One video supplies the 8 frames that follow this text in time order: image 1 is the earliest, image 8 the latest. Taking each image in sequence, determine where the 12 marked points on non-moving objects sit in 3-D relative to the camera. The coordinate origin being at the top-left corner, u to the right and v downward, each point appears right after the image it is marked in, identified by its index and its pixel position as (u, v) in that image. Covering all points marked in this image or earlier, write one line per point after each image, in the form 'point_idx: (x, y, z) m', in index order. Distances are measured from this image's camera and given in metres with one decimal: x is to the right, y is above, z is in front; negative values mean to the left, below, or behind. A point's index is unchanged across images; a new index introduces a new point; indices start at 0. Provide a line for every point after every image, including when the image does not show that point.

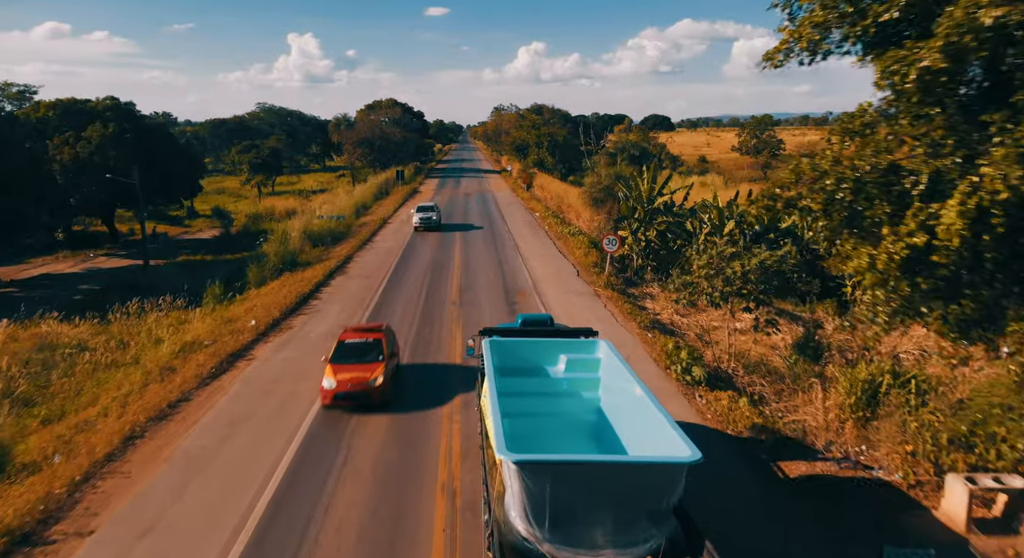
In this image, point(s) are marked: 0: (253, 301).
0: (-7.4, -0.6, +19.0) m
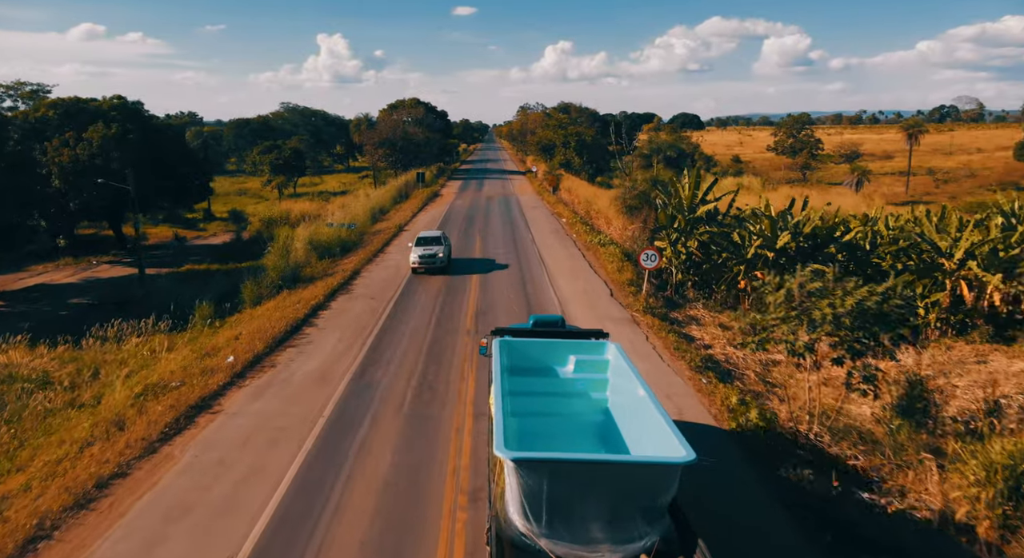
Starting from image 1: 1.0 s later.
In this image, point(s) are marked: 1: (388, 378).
0: (-6.8, -1.2, +16.7) m
1: (-2.3, -1.8, +12.2) m
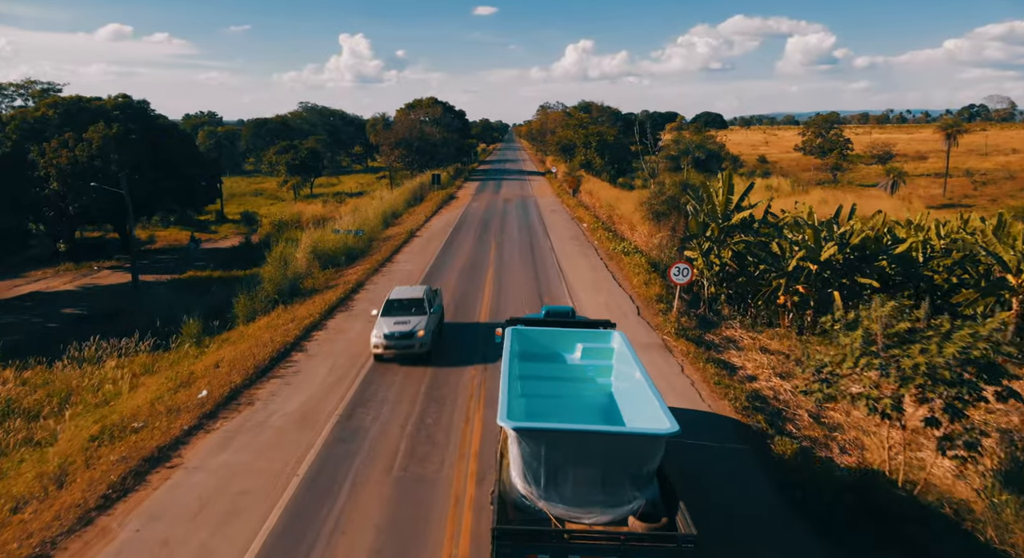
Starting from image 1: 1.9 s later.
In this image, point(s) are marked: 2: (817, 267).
0: (-6.5, -1.6, +15.1) m
1: (-2.1, -2.3, +10.4) m
2: (+9.3, +0.4, +20.2) m
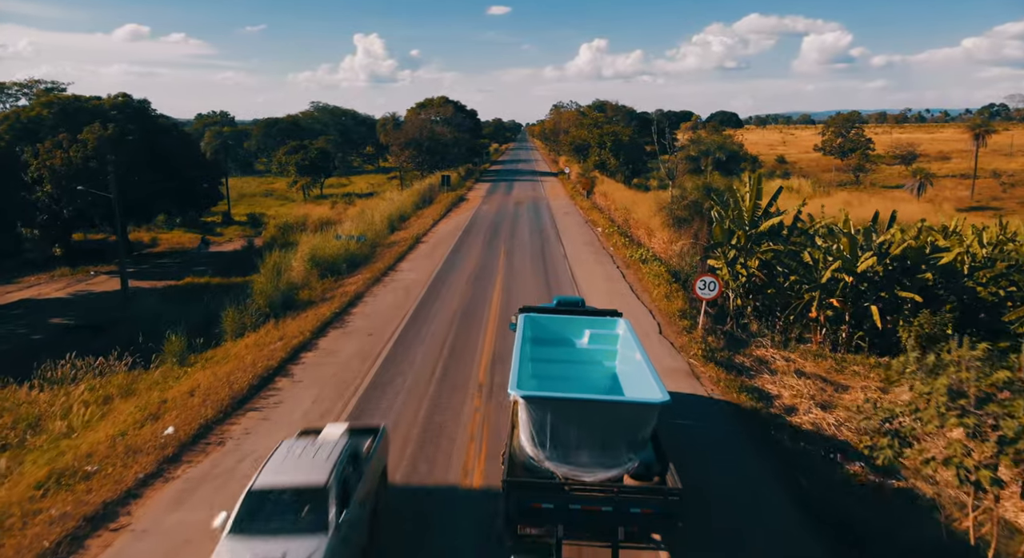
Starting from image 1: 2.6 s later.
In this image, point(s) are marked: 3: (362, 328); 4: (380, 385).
0: (-6.3, -1.9, +13.7) m
1: (-2.0, -2.6, +9.0) m
2: (+9.5, 0.0, +18.6) m
3: (-3.5, -1.1, +15.4) m
4: (-2.4, -1.9, +12.0) m
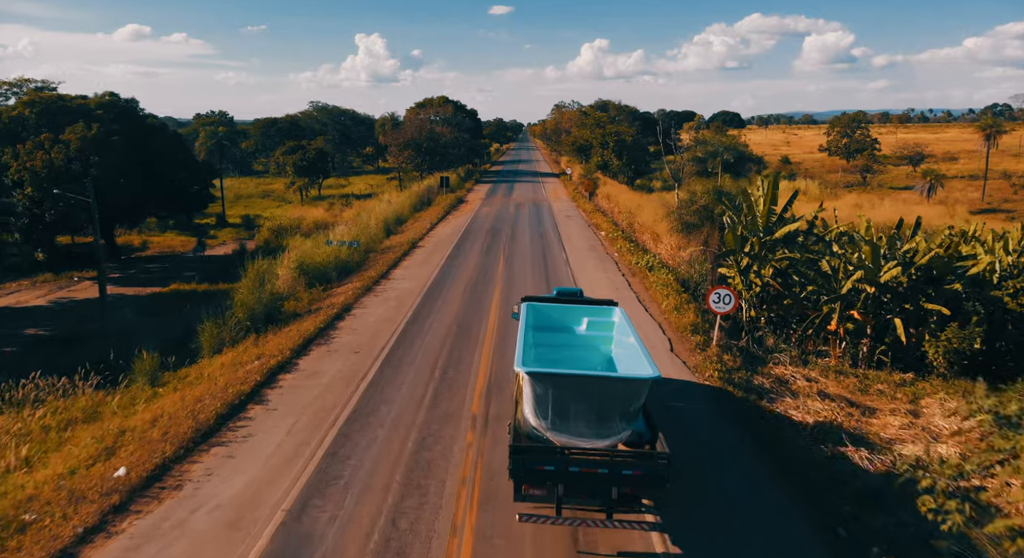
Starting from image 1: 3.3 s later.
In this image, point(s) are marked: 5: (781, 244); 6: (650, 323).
0: (-6.3, -2.2, +12.5) m
1: (-2.0, -2.9, +7.8) m
2: (+9.5, -0.3, +17.4) m
3: (-3.5, -1.4, +14.2) m
4: (-2.4, -2.2, +10.8) m
5: (+7.7, +1.0, +19.0) m
6: (+3.6, -1.1, +17.3) m
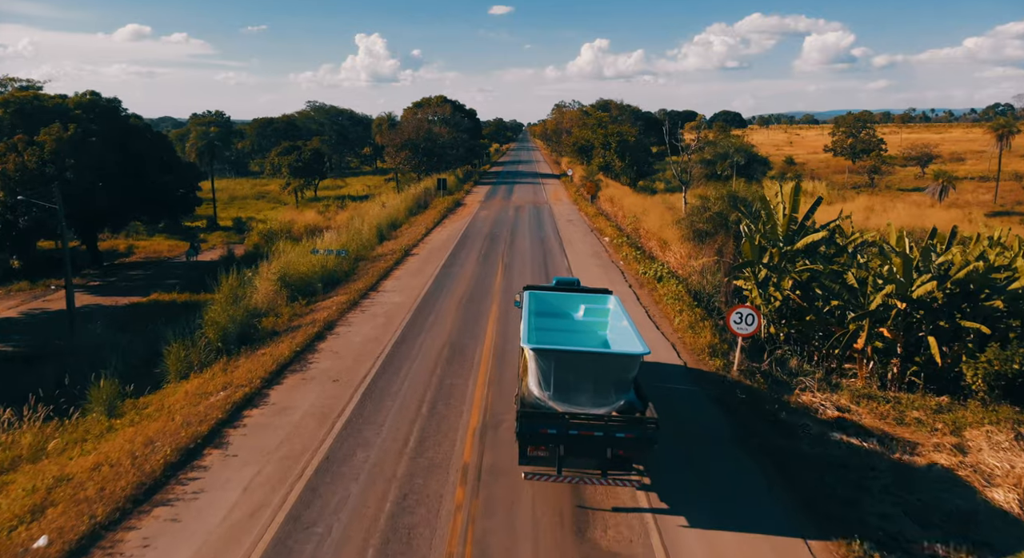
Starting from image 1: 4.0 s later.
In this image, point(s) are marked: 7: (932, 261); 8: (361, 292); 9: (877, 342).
0: (-6.4, -2.6, +11.1) m
1: (-2.1, -3.3, +6.3) m
2: (+9.5, -0.7, +15.9) m
3: (-3.6, -1.8, +12.7) m
4: (-2.5, -2.5, +9.3) m
5: (+7.7, +0.6, +17.5) m
6: (+3.6, -1.5, +15.8) m
7: (+10.3, +0.4, +16.2) m
8: (-4.4, -0.4, +19.2) m
9: (+9.1, -1.6, +16.3) m
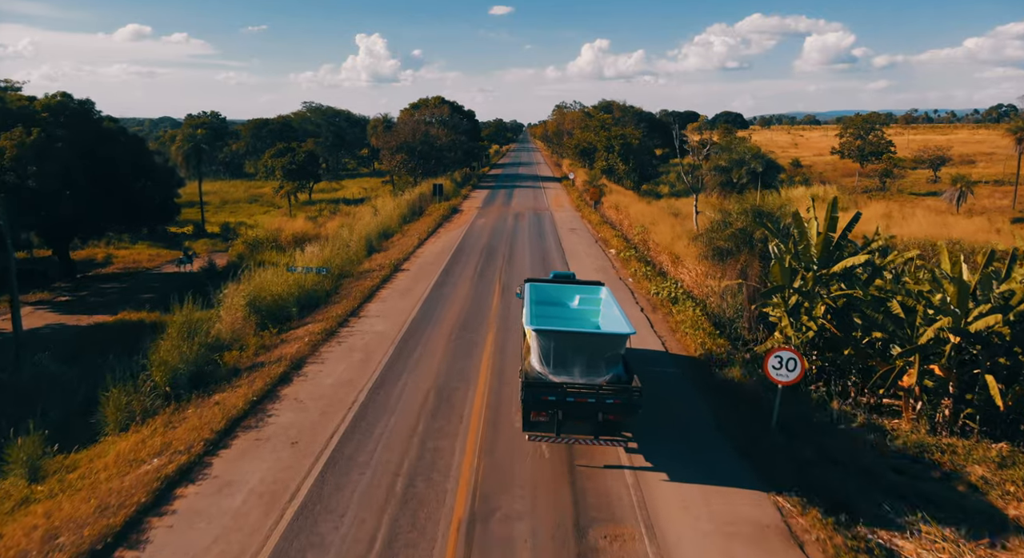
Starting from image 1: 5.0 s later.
0: (-6.4, -3.2, +9.0) m
1: (-2.1, -3.9, +4.3) m
2: (+9.4, -1.3, +13.8) m
3: (-3.6, -2.4, +10.6) m
4: (-2.5, -3.2, +7.3) m
5: (+7.6, 0.0, +15.4) m
6: (+3.5, -2.1, +13.7) m
7: (+10.3, -0.2, +14.1) m
8: (-4.4, -1.0, +17.1) m
9: (+9.0, -2.2, +14.3) m
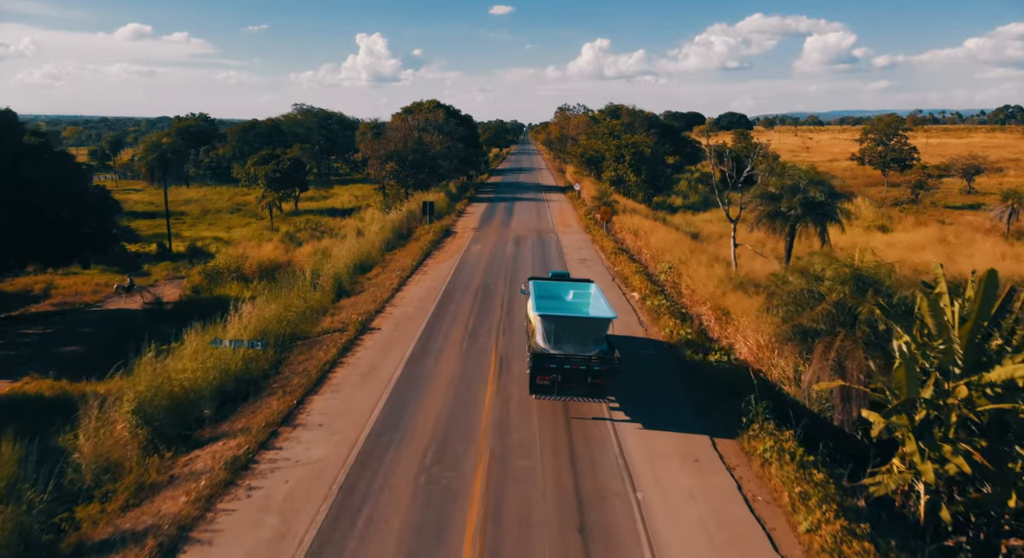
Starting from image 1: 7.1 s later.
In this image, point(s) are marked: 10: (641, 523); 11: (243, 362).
0: (-6.4, -4.9, +4.0) m
1: (-2.2, -5.6, -0.7) m
2: (+9.4, -3.0, +8.8) m
3: (-3.6, -4.1, +5.7) m
4: (-2.5, -4.9, +2.3) m
5: (+7.6, -1.7, +10.5) m
6: (+3.5, -3.9, +8.8) m
7: (+10.3, -1.9, +9.2) m
8: (-4.4, -2.7, +12.2) m
9: (+9.0, -3.9, +9.3) m
10: (+1.8, -3.5, +10.1) m
11: (-5.9, -1.8, +14.7) m
